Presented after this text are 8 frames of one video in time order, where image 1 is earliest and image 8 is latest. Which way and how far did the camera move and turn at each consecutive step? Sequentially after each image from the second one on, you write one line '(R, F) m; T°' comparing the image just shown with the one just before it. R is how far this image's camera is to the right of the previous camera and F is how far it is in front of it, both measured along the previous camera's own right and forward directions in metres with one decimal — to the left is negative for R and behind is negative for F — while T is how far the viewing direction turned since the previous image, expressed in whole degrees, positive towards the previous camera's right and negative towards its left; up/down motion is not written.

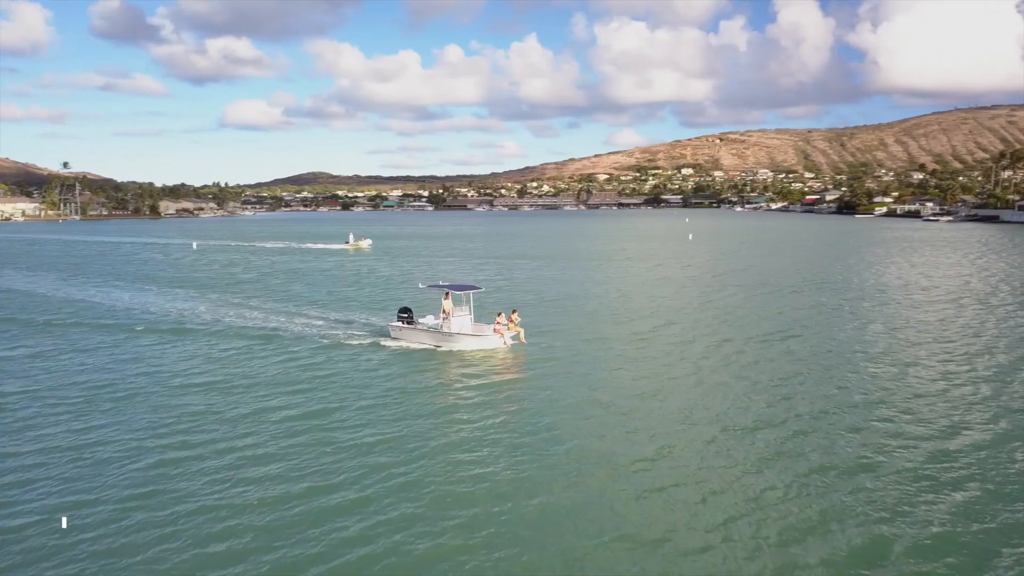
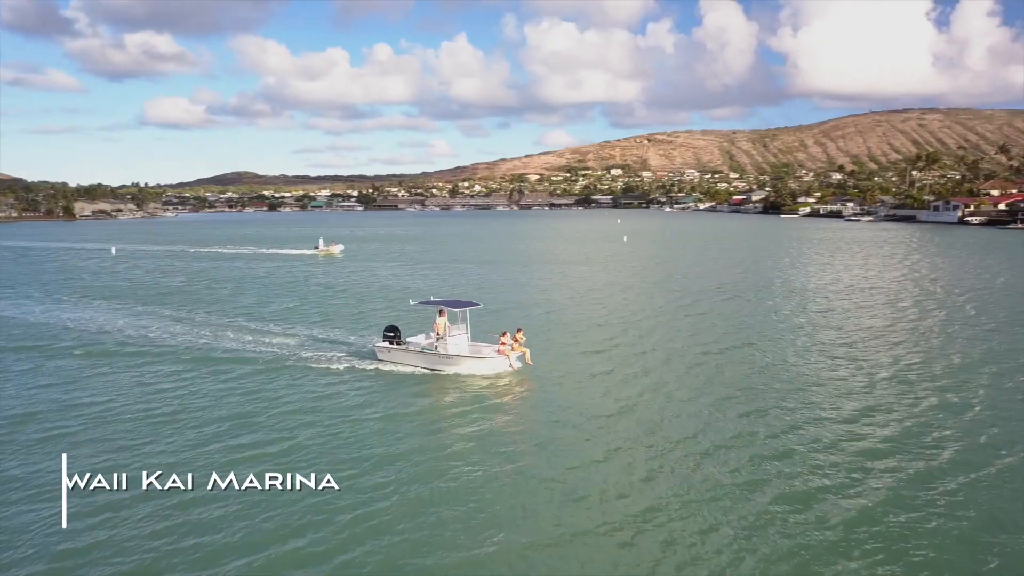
(-0.7, +1.0) m; +5°
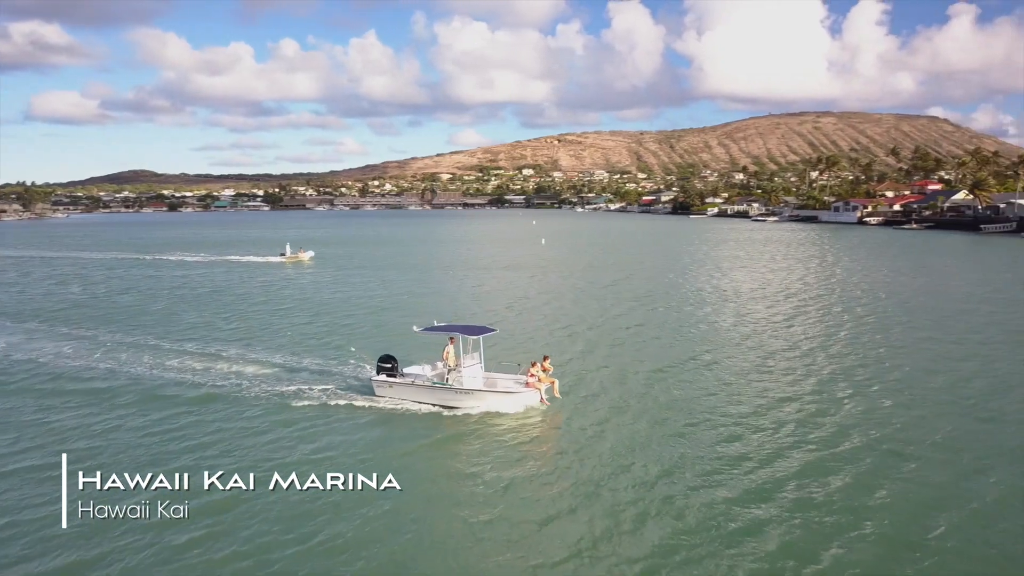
(-1.5, +1.2) m; +6°
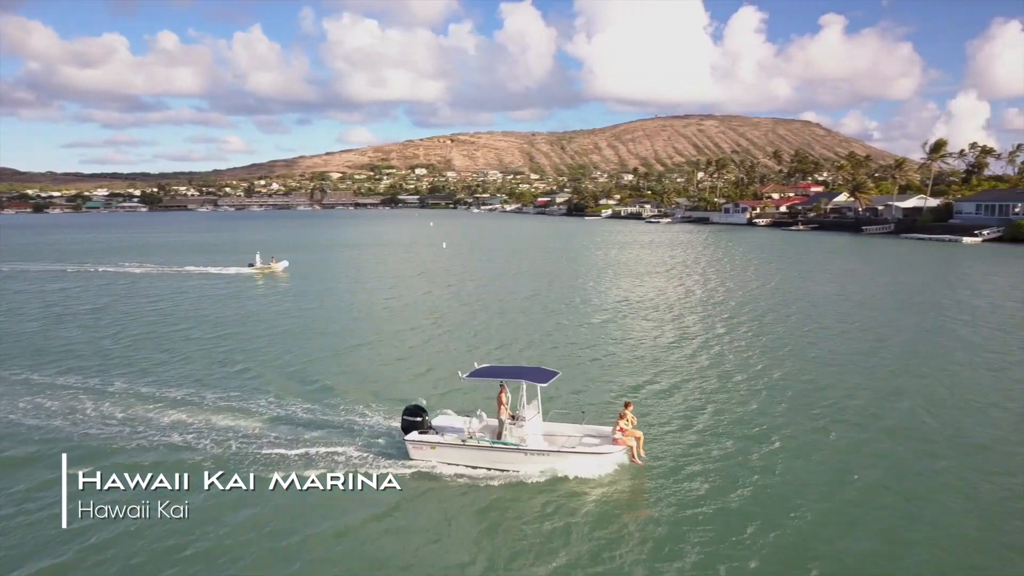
(-2.0, +1.6) m; +8°
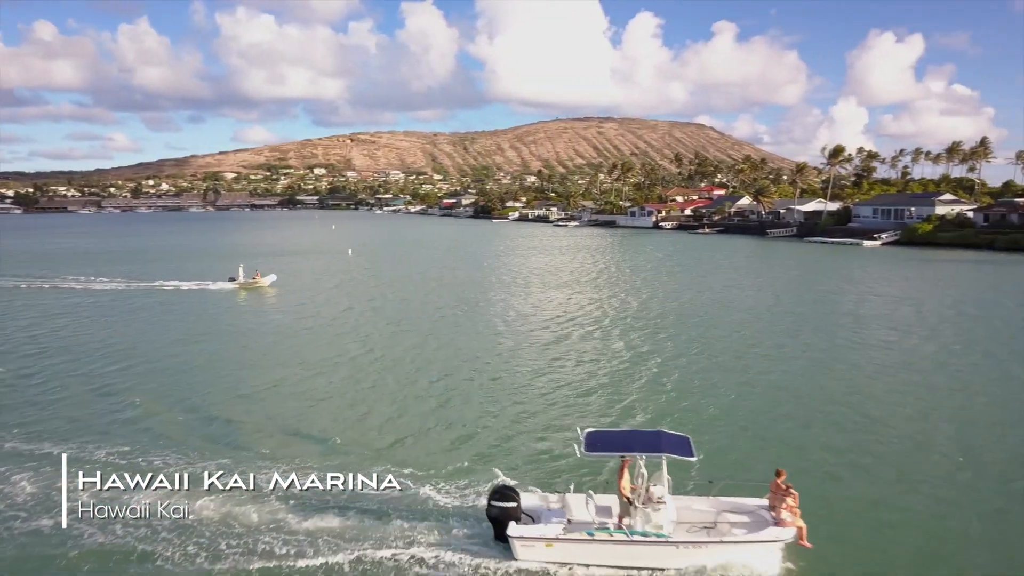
(-2.3, +1.8) m; +7°
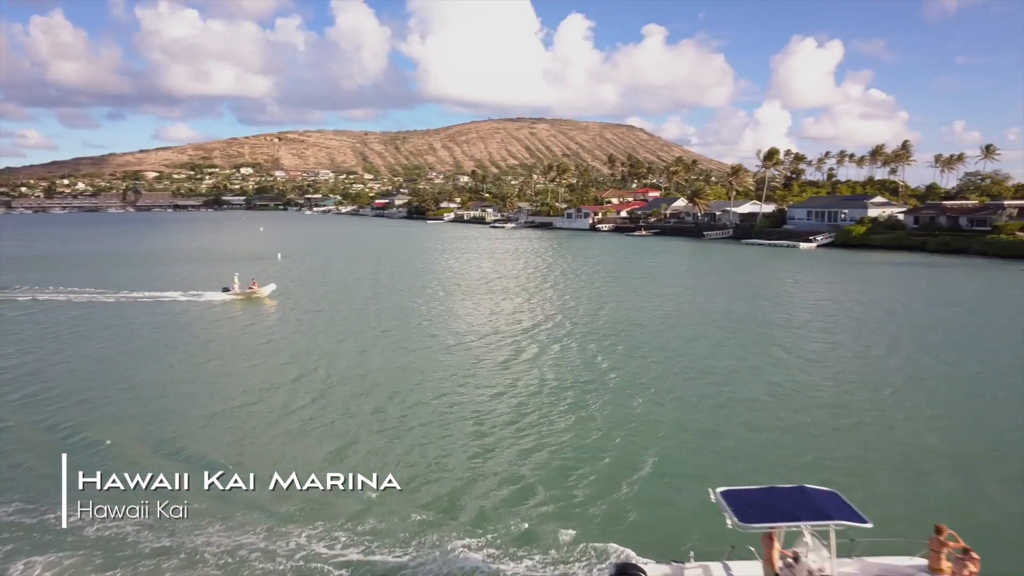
(-1.6, +1.4) m; +5°
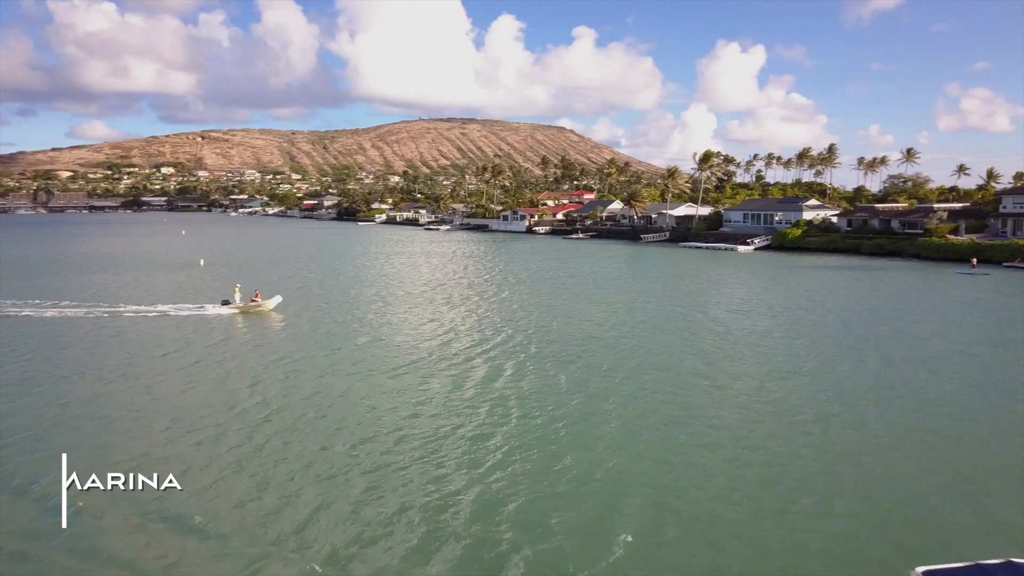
(-1.6, +1.5) m; +5°
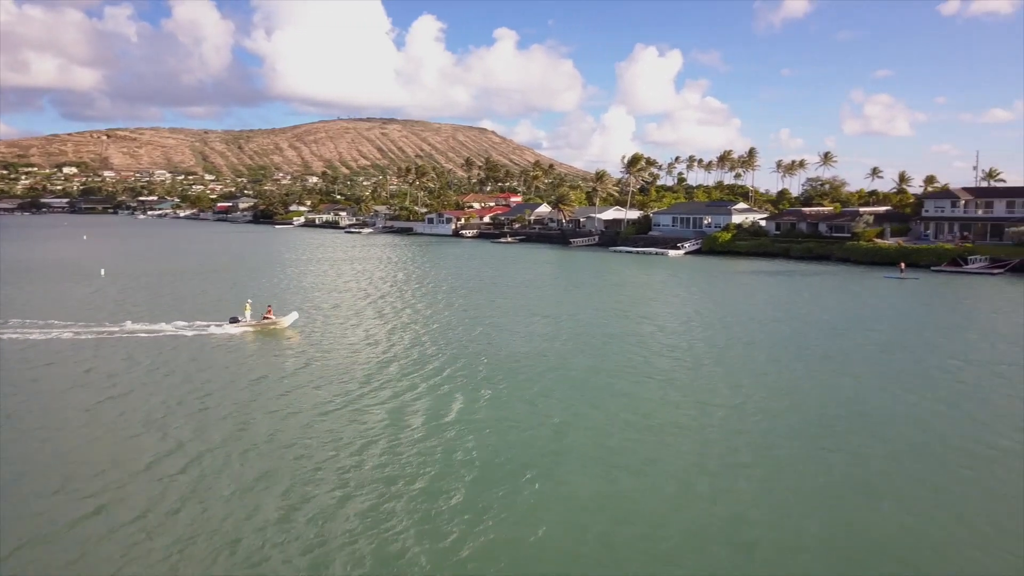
(-1.7, +1.9) m; +6°
